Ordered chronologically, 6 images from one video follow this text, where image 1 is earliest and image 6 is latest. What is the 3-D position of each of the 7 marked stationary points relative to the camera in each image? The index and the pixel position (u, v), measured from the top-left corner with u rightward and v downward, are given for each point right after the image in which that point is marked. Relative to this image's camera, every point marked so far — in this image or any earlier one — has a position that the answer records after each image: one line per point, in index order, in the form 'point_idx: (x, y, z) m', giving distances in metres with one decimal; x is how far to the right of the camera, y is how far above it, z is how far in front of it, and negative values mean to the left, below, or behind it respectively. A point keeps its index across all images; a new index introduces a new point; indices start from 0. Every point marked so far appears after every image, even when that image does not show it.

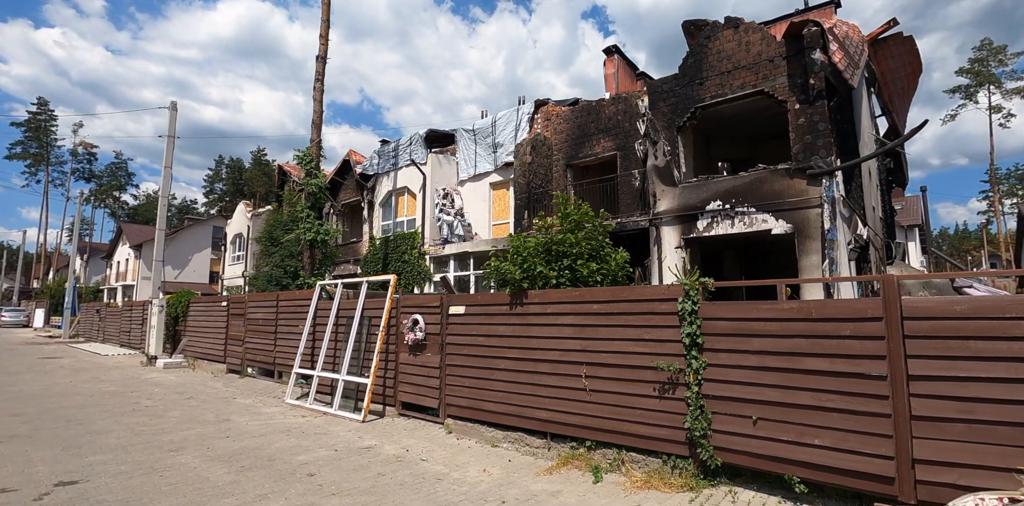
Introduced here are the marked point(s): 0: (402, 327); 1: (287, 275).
0: (-1.8, -1.2, +8.6) m
1: (-7.6, -0.7, +17.9) m
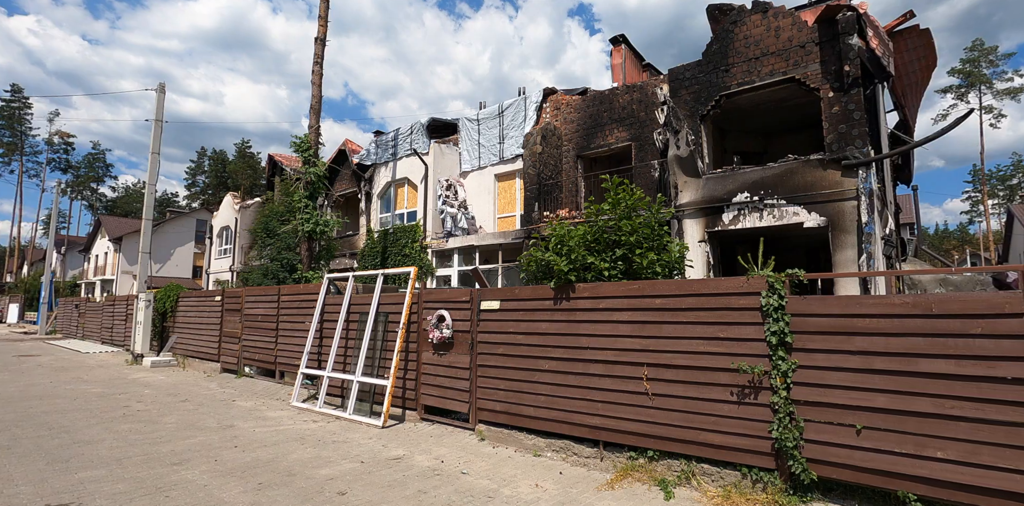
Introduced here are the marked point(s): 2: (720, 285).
0: (-1.3, -1.1, +7.8) m
1: (-7.4, -0.5, +17.0) m
2: (+2.1, -0.3, +5.3) m
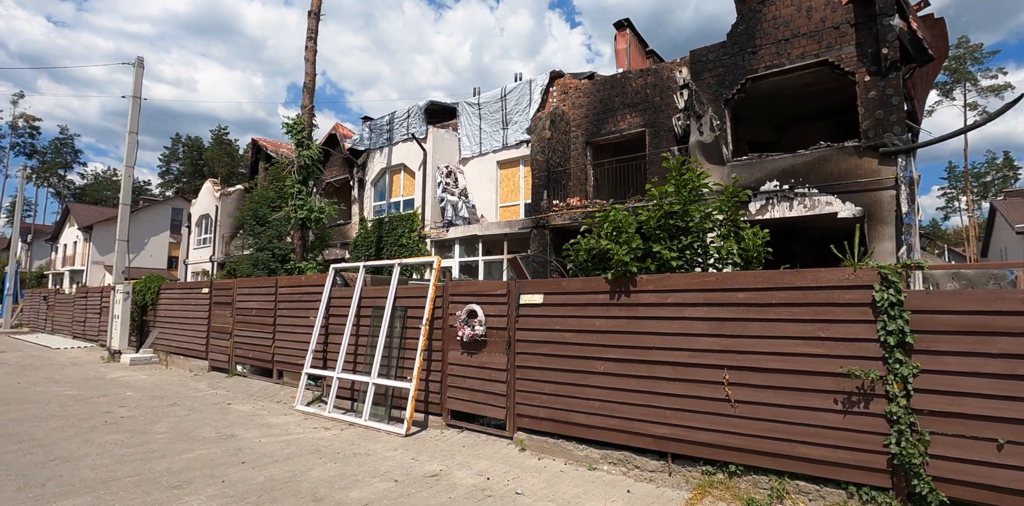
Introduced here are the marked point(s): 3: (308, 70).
0: (-0.8, -0.9, +7.0) m
1: (-7.2, -0.2, +16.0) m
2: (+2.7, -0.2, +4.6) m
3: (-5.8, +5.2, +14.9) m
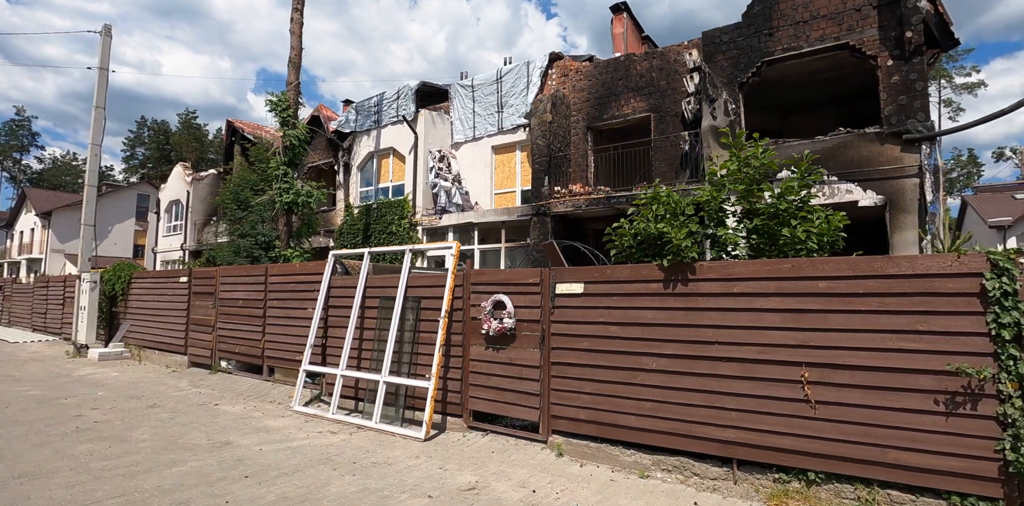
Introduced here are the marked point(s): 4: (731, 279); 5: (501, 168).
0: (-0.5, -0.7, +6.3) m
1: (-7.3, +0.2, +15.0) m
2: (+3.2, -0.1, +4.1) m
3: (-5.8, +5.6, +13.9) m
4: (+2.0, -0.2, +4.8) m
5: (-0.3, +2.7, +16.6) m
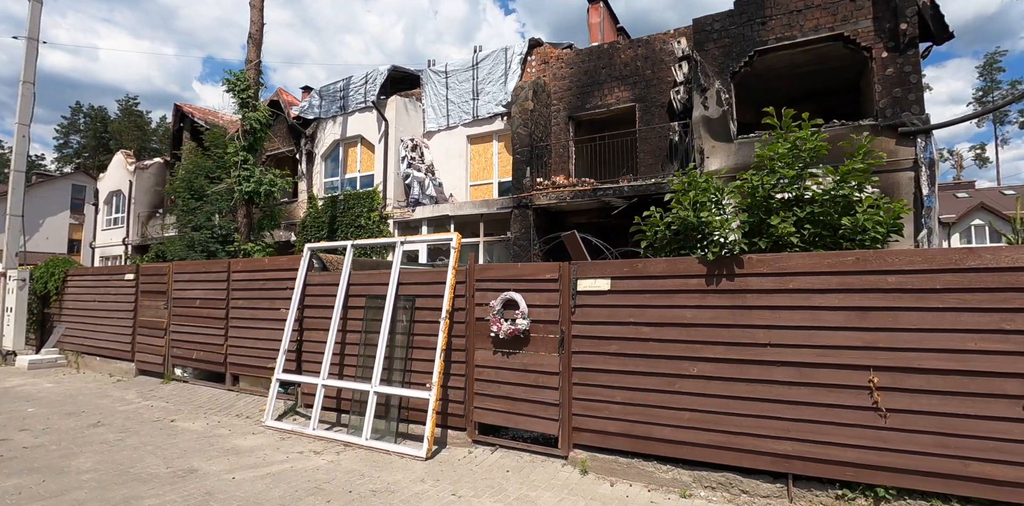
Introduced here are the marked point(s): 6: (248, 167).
0: (-0.4, -0.6, +5.6) m
1: (-7.8, +0.4, +13.7) m
2: (+3.5, 0.0, +3.7) m
3: (-6.2, +5.7, +12.7) m
4: (+2.2, -0.2, +4.3) m
5: (-1.0, +2.9, +15.9) m
6: (-6.3, +2.1, +12.6) m
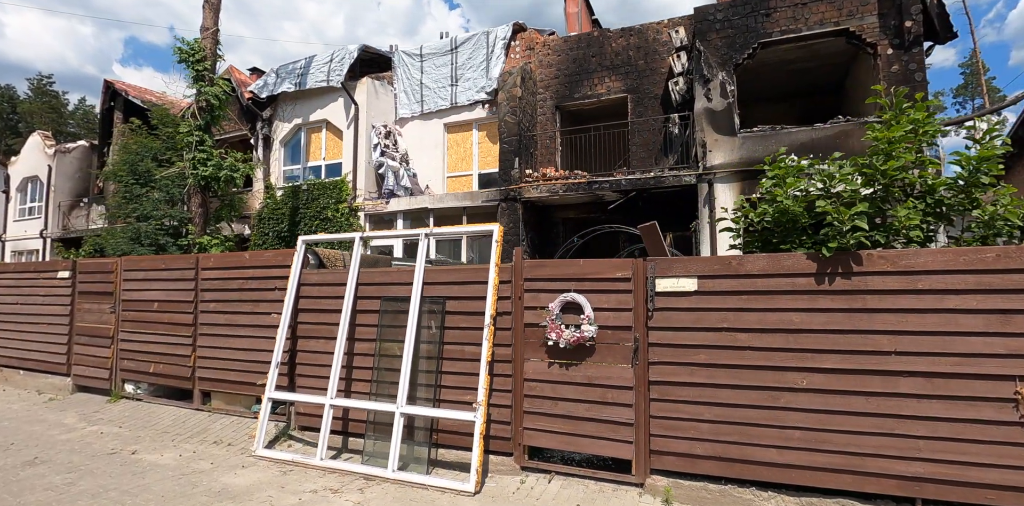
0: (+0.1, -0.6, +4.8) m
1: (-8.1, +0.5, +12.0) m
2: (+4.1, 0.0, +3.3) m
3: (-6.4, +5.8, +11.2) m
4: (+2.9, -0.1, +3.7) m
5: (-1.6, +3.0, +14.9) m
6: (-6.5, +2.2, +11.1) m
